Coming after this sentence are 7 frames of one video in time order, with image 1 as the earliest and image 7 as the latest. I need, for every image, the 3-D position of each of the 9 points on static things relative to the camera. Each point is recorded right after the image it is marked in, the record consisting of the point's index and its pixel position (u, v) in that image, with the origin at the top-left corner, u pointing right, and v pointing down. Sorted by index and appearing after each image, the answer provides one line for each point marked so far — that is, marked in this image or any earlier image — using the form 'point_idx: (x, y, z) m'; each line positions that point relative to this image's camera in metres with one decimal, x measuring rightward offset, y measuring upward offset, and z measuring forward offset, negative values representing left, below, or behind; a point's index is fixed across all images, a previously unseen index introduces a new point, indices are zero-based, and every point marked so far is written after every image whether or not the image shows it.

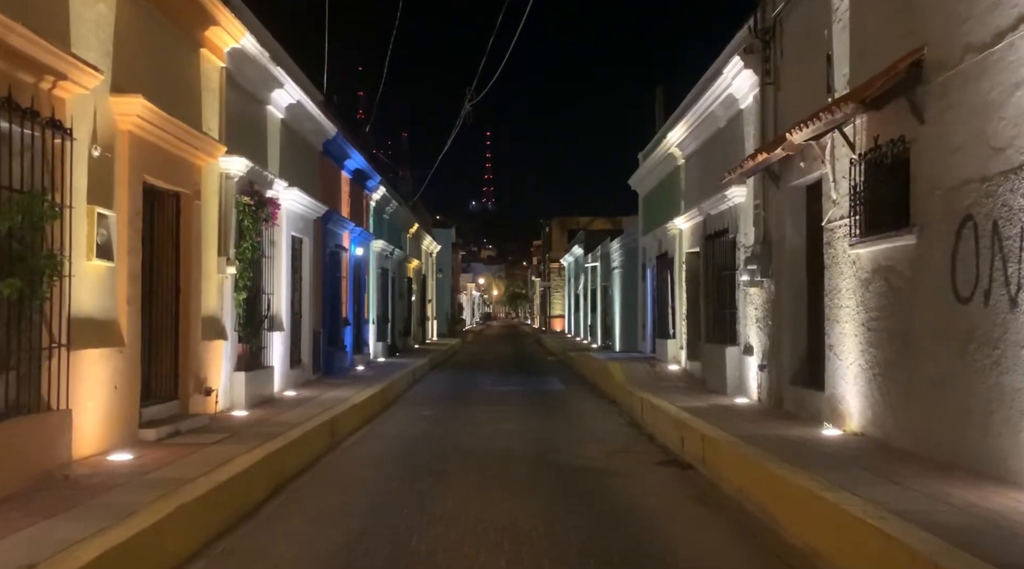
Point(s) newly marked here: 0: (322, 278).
0: (-3.9, +0.1, +18.4) m
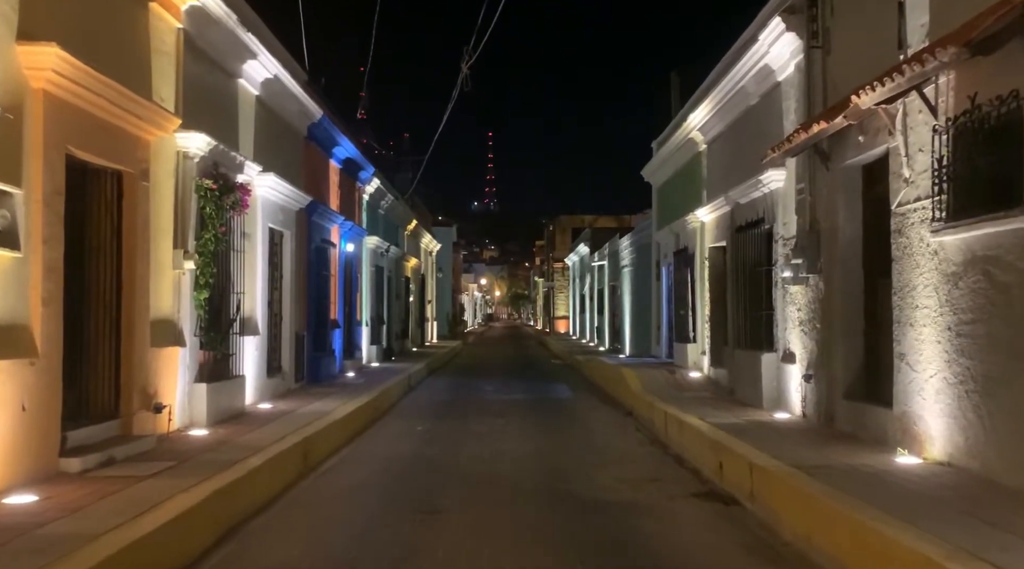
0: (-3.8, +0.1, +16.7) m
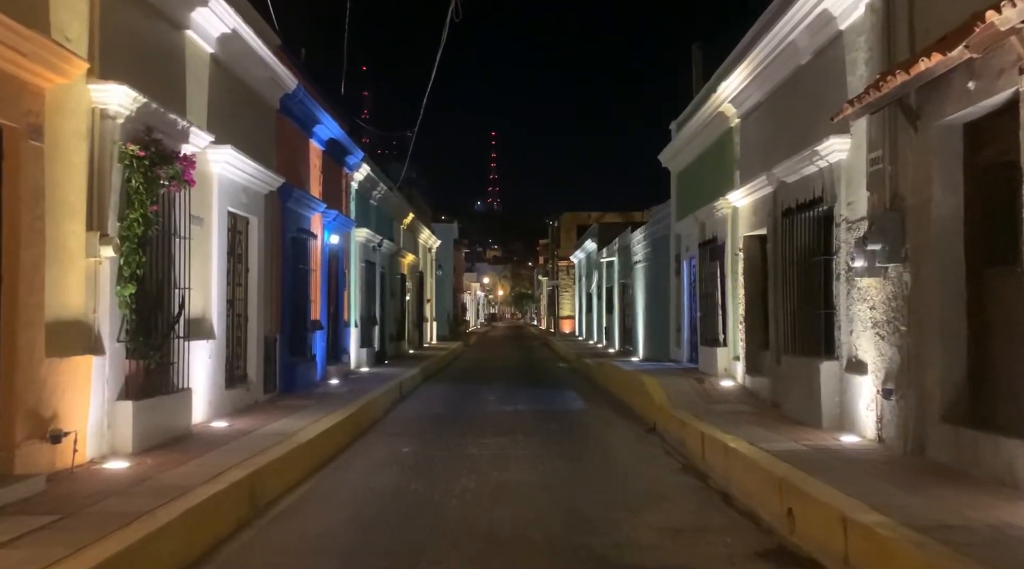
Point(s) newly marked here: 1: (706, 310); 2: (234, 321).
0: (-3.7, +0.2, +14.6) m
1: (+3.5, -0.5, +16.2) m
2: (-3.9, -0.5, +12.5) m
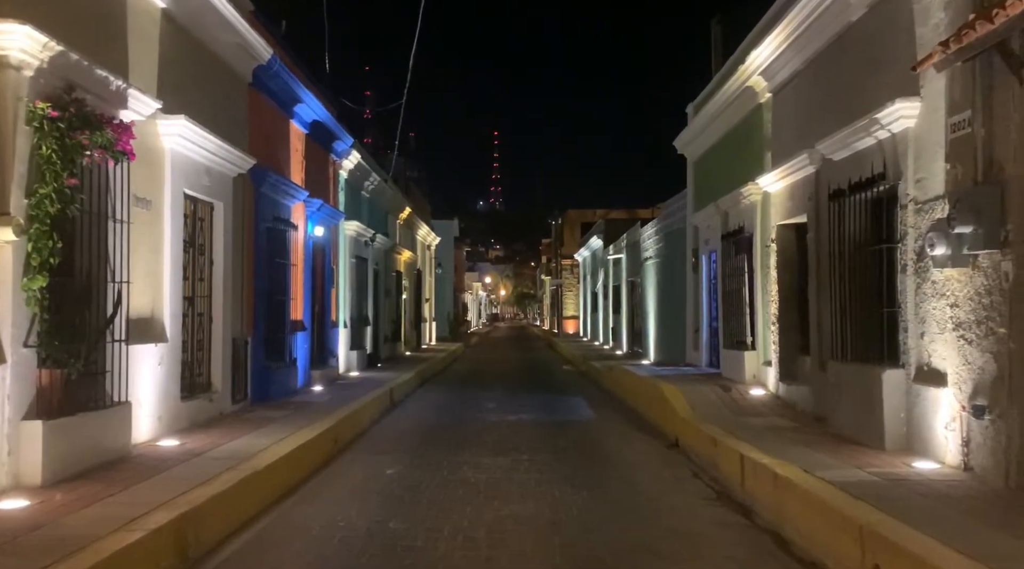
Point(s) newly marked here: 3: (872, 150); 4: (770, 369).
0: (-3.7, +0.3, +13.0) m
1: (+3.5, -0.4, +14.6) m
2: (-3.8, -0.4, +10.9) m
3: (+3.6, +1.3, +9.0) m
4: (+3.6, -1.2, +12.6) m
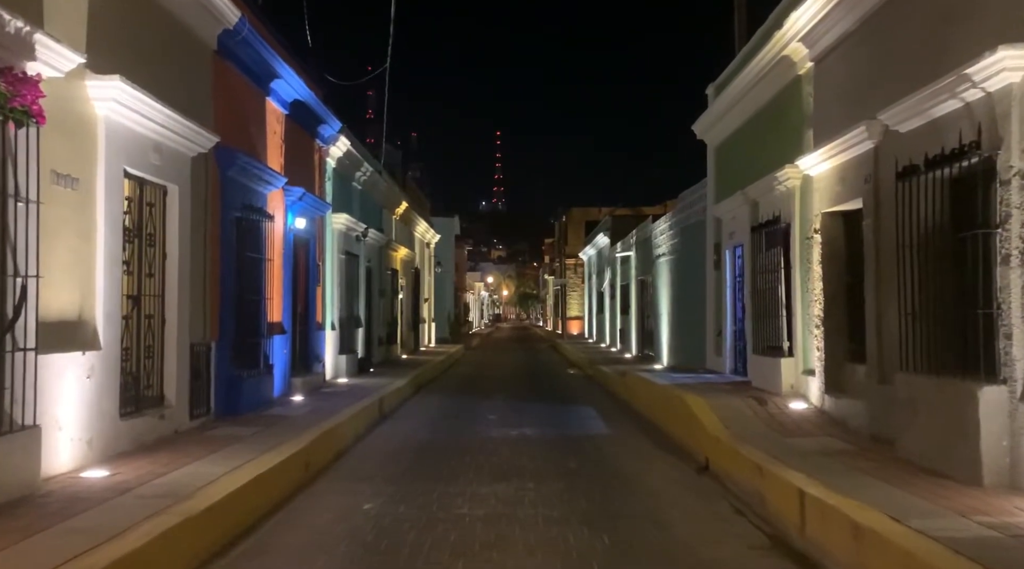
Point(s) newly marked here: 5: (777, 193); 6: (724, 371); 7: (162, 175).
0: (-3.7, +0.3, +11.3) m
1: (+3.6, -0.4, +12.9) m
2: (-3.8, -0.4, +9.2) m
3: (+3.6, +1.4, +7.3) m
4: (+3.6, -1.1, +10.9) m
5: (+3.6, +1.2, +12.2) m
6: (+3.6, -1.5, +15.4) m
7: (-3.6, +1.1, +9.4) m
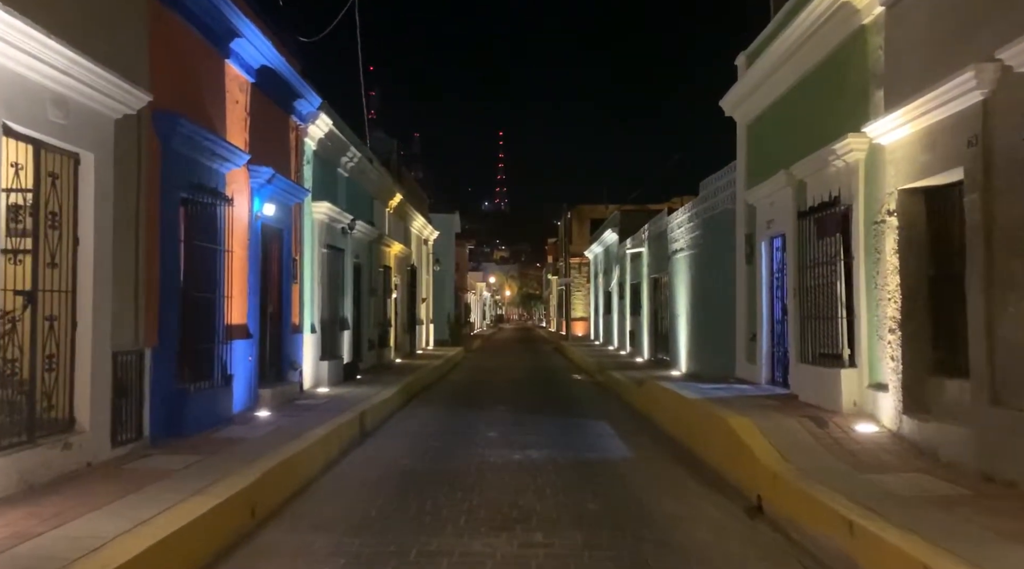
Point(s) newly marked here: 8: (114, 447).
0: (-3.6, +0.4, +9.3) m
1: (+3.6, -0.3, +10.9) m
2: (-3.8, -0.3, +7.2) m
3: (+3.6, +1.4, +5.3) m
4: (+3.7, -1.1, +8.9) m
5: (+3.6, +1.3, +10.1) m
6: (+3.7, -1.4, +13.3) m
7: (-3.6, +1.2, +7.3) m
8: (-3.6, -1.5, +8.1) m
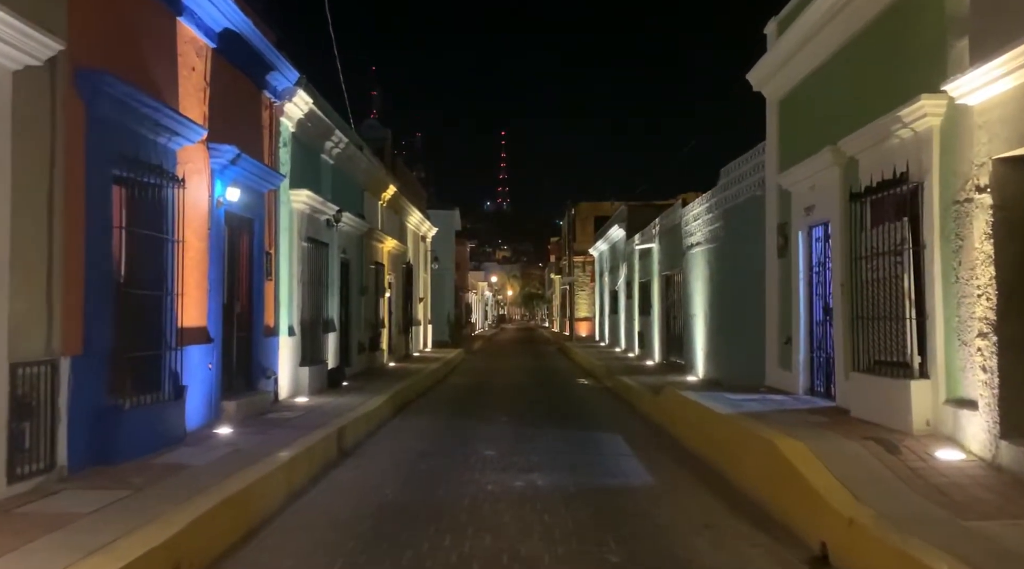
0: (-3.6, +0.4, +7.7) m
1: (+3.6, -0.3, +9.2) m
2: (-3.8, -0.3, +5.5) m
3: (+3.6, +1.5, +3.6) m
4: (+3.7, -1.0, +7.2) m
5: (+3.6, +1.4, +8.4) m
6: (+3.7, -1.4, +11.6) m
7: (-3.6, +1.2, +5.7) m
8: (-3.6, -1.4, +6.5) m
